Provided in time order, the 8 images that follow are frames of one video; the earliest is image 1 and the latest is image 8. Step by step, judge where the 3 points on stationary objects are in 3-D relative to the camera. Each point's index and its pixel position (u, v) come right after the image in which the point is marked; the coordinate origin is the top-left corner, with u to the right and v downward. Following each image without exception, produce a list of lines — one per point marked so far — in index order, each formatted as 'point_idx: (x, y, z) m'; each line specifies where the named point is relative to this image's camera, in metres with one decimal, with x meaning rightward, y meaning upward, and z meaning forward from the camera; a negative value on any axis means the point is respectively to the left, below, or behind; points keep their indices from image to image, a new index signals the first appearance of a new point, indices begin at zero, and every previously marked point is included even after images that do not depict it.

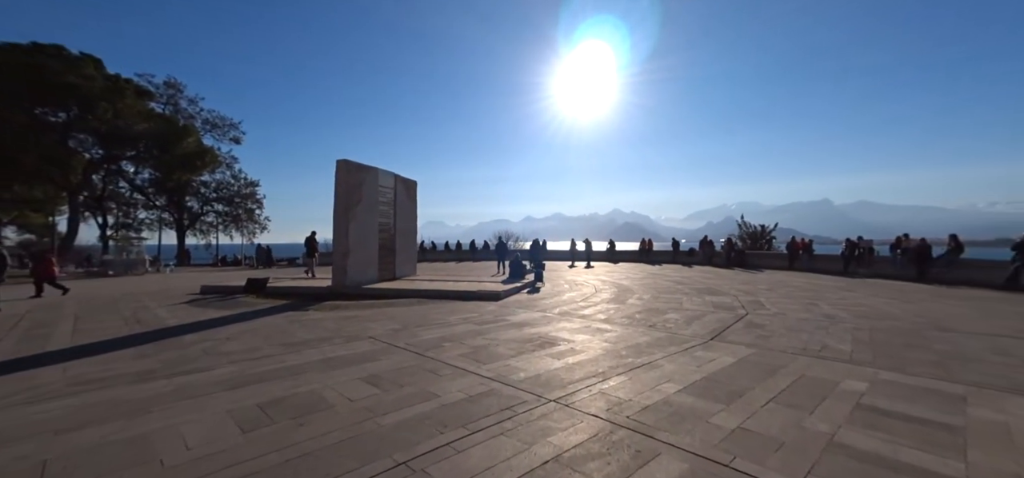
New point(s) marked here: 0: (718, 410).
0: (+2.0, -1.7, +3.7) m
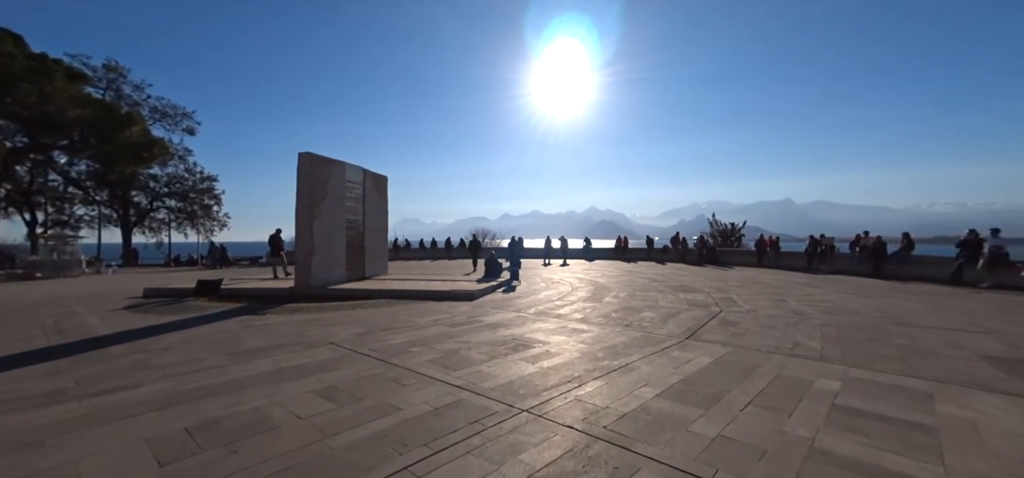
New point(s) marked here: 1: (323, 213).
0: (+1.7, -1.7, +3.5) m
1: (-6.6, +0.9, +12.9) m
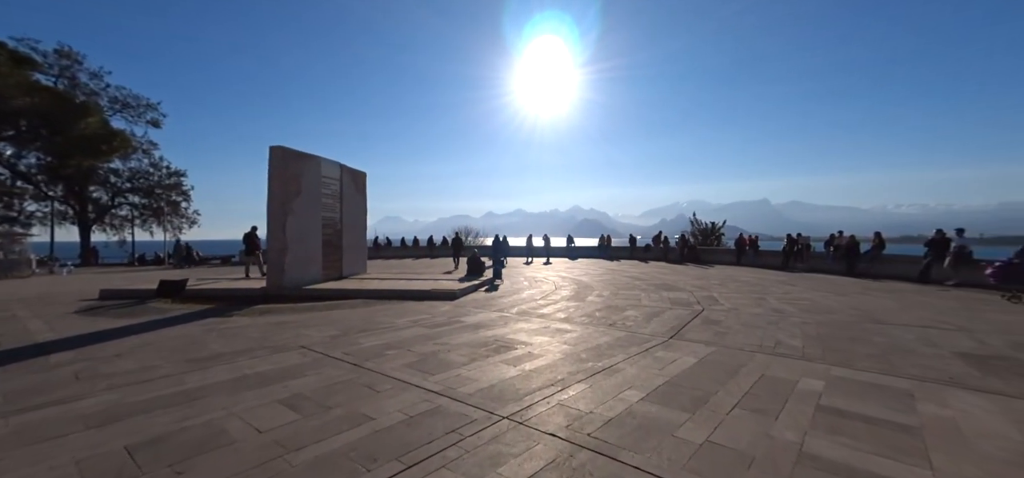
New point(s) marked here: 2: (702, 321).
0: (+1.5, -1.6, +3.4) m
1: (-7.2, +1.0, +12.4) m
2: (+3.8, -1.6, +7.5) m
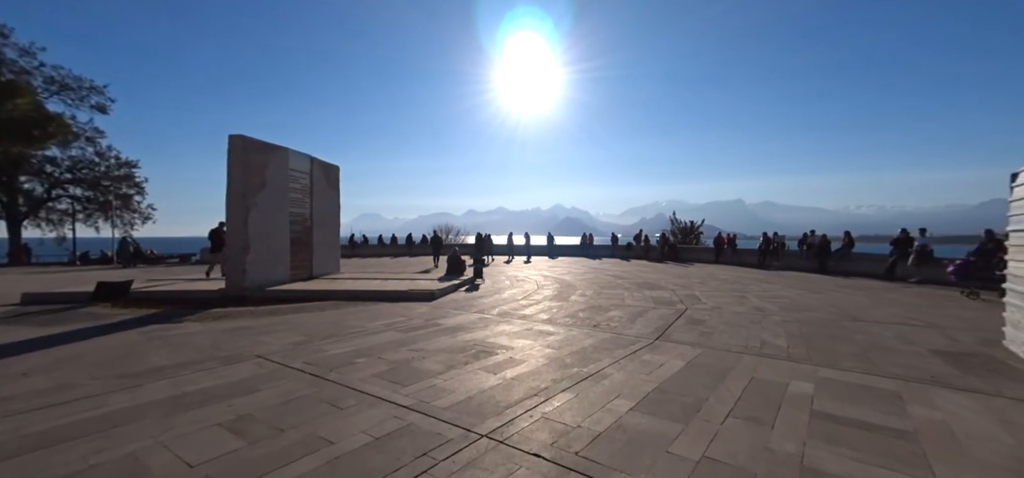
0: (+1.4, -1.6, +3.1) m
1: (-7.8, +1.0, +11.7) m
2: (+3.4, -1.6, +7.3) m
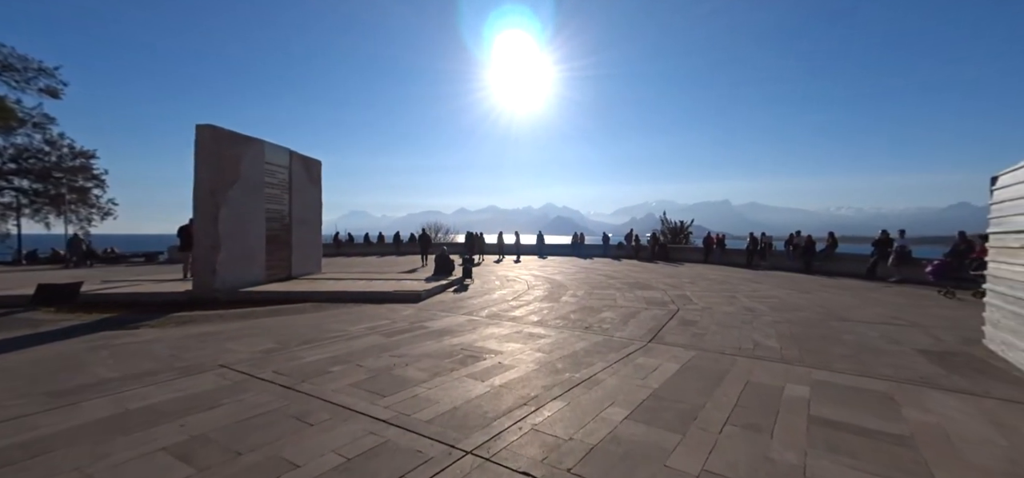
0: (+1.3, -1.6, +3.0) m
1: (-8.1, +1.1, +11.2) m
2: (+3.2, -1.6, +7.2) m
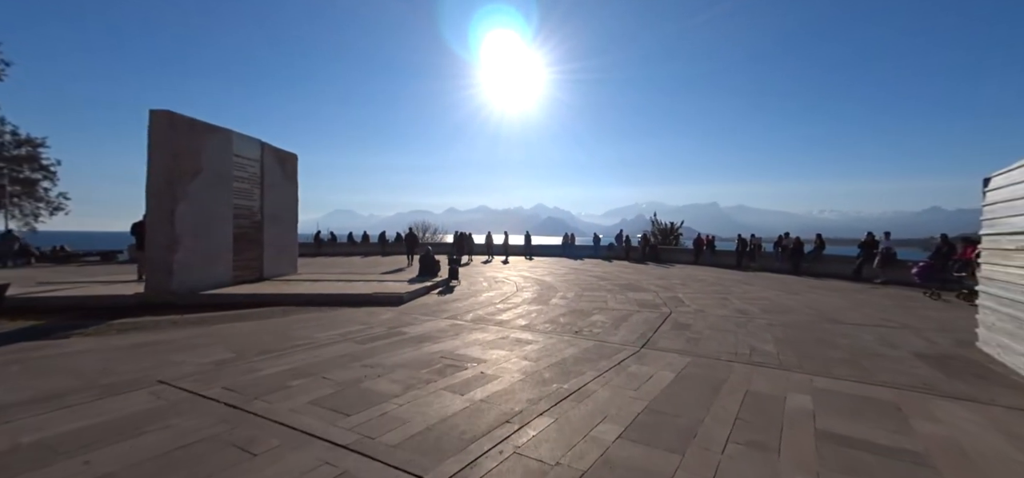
0: (+1.1, -1.6, +2.6) m
1: (-8.5, +1.1, +10.7) m
2: (+2.9, -1.6, +6.9) m
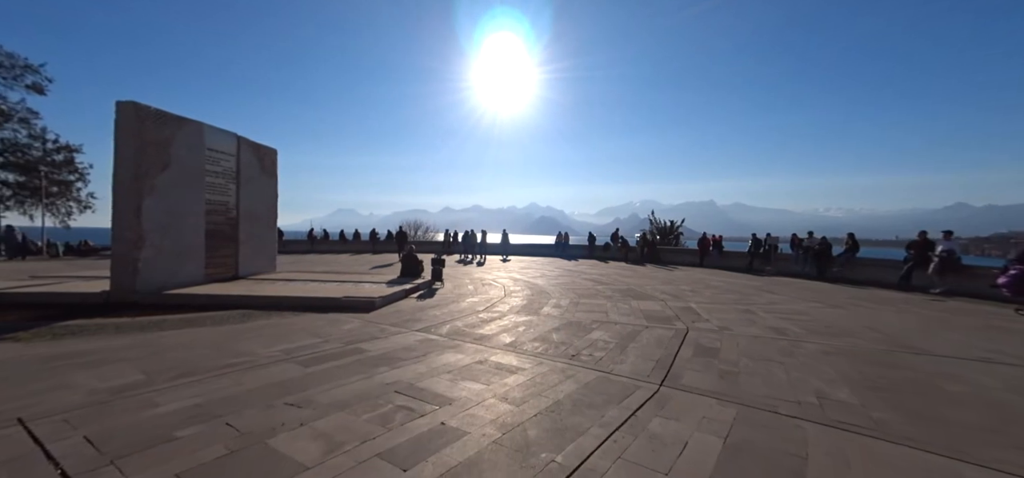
0: (+0.9, -1.6, +1.2) m
1: (-8.7, +1.2, +9.1) m
2: (+2.7, -1.6, +5.5) m
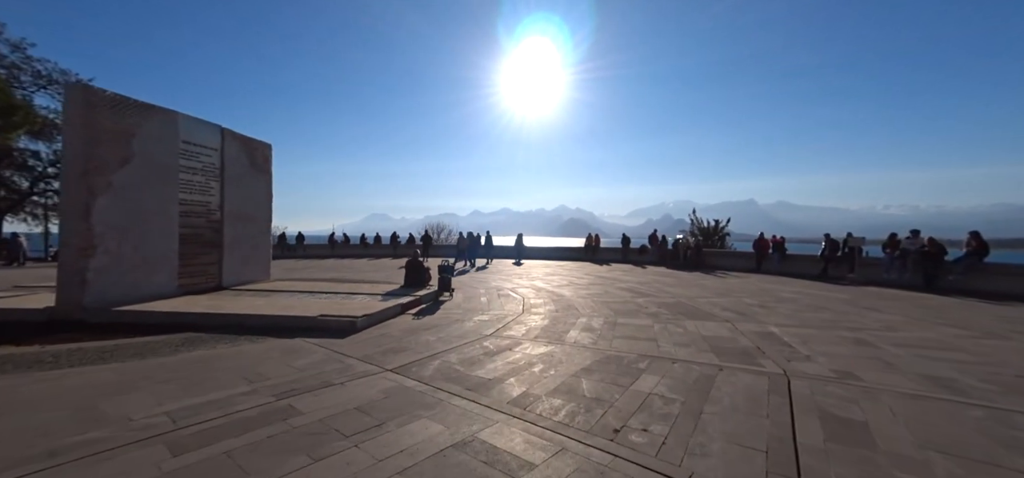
0: (+0.6, -1.6, -1.0) m
1: (-8.4, +1.1, +7.6) m
2: (+2.7, -1.6, +3.2) m
